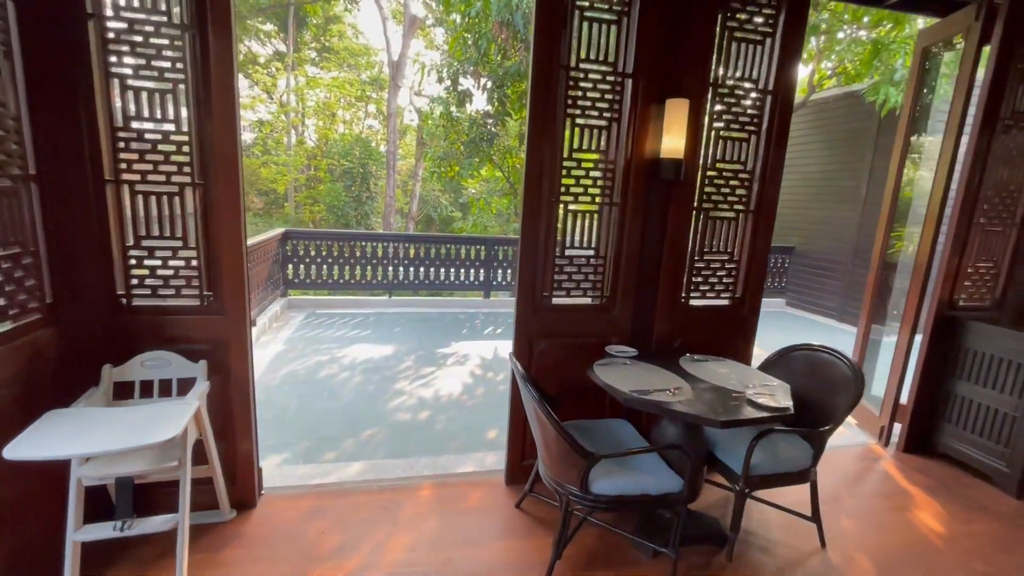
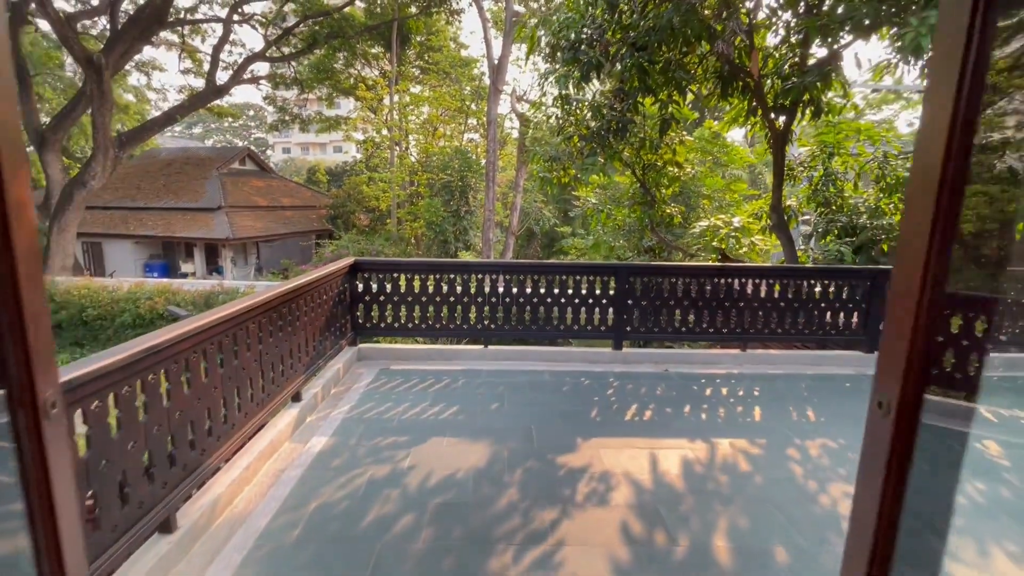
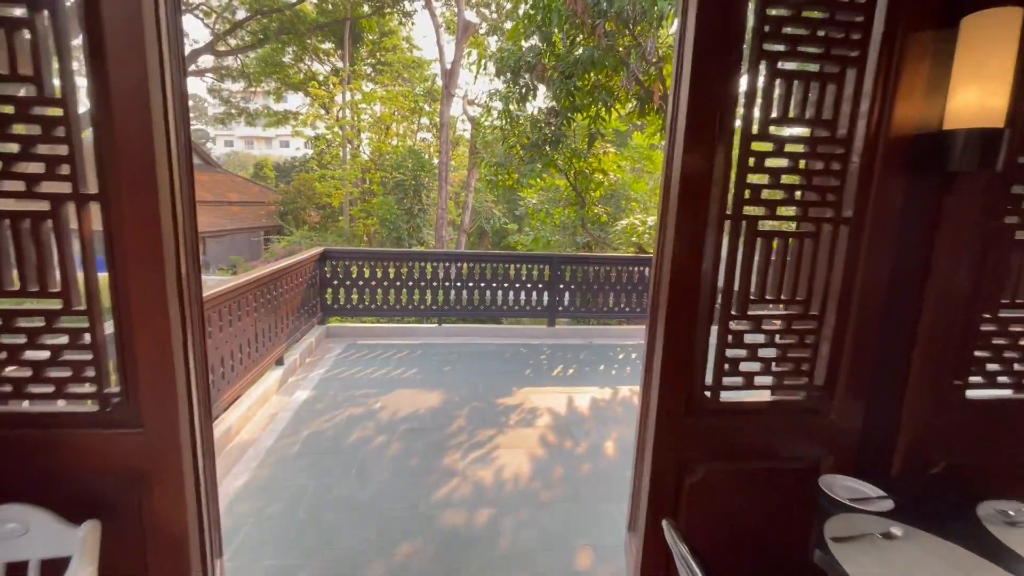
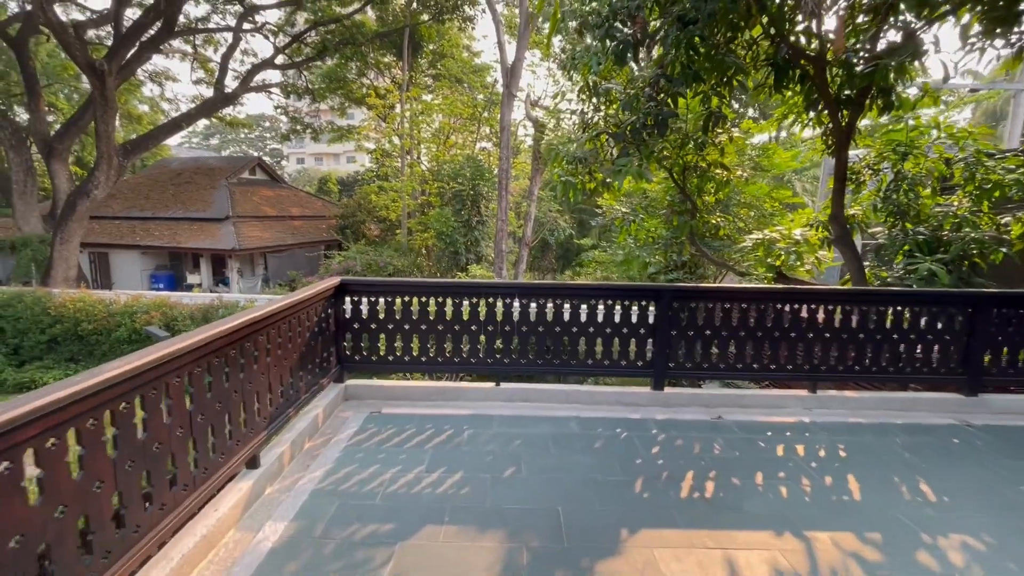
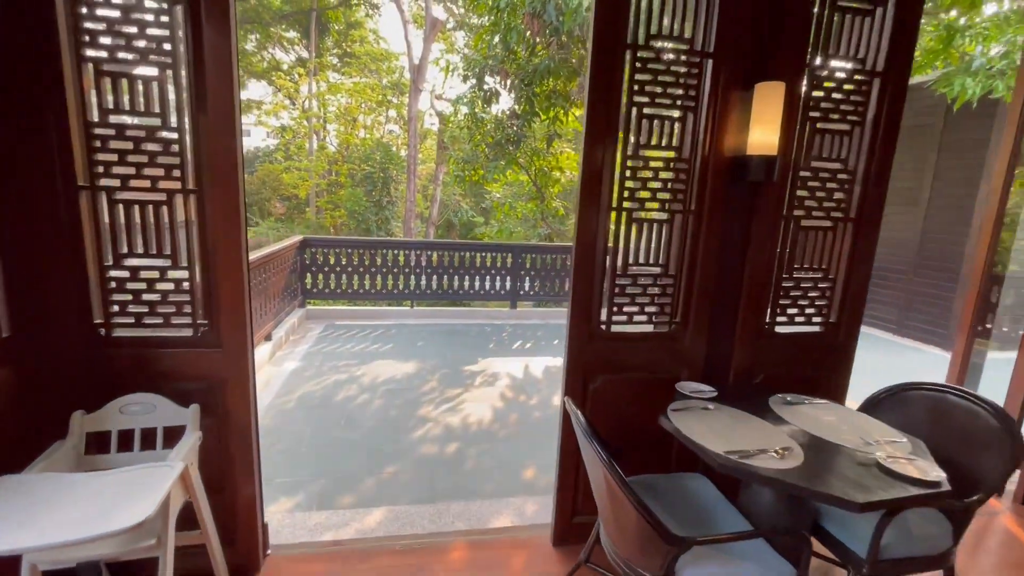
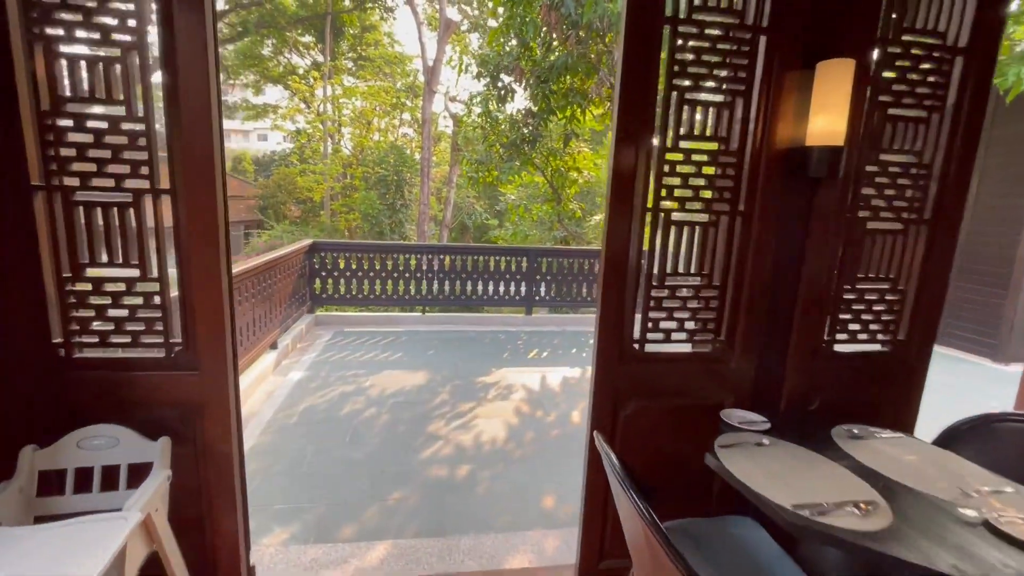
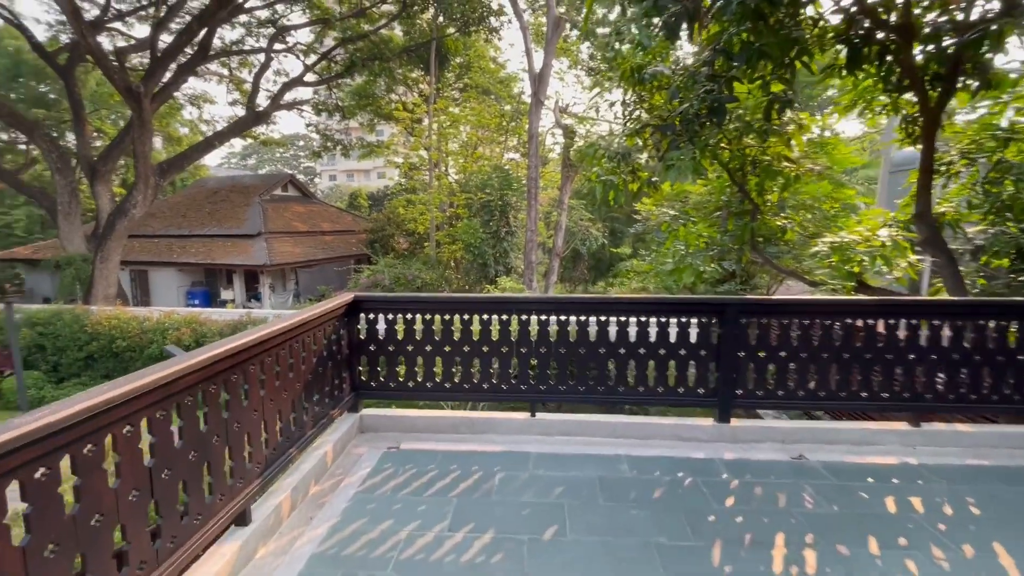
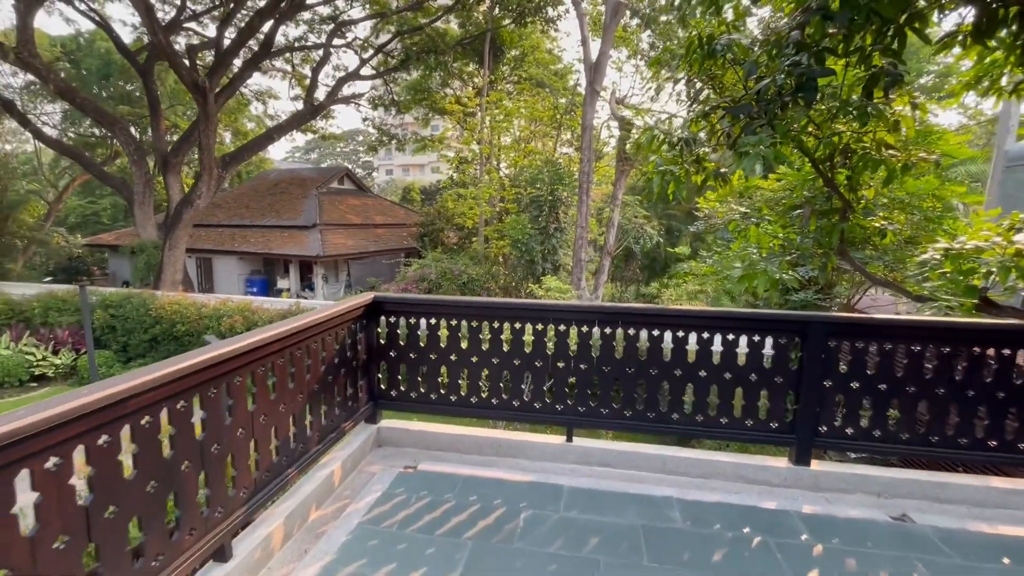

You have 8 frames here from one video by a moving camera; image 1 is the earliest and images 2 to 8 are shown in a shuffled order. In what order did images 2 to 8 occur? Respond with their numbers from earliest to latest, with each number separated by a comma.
5, 6, 3, 2, 4, 7, 8
